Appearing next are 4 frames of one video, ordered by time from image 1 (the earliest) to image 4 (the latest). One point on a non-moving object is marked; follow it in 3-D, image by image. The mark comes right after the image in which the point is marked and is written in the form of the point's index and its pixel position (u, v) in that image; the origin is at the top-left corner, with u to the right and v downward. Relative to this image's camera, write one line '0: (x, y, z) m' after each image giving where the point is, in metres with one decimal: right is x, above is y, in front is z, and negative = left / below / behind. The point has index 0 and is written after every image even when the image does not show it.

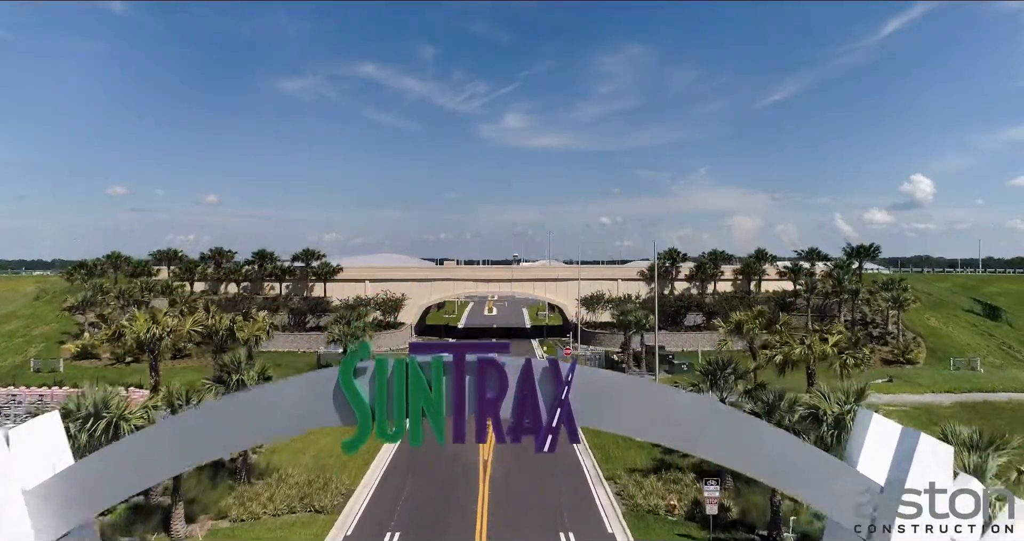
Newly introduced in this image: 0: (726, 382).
0: (+5.3, -2.7, +13.4) m
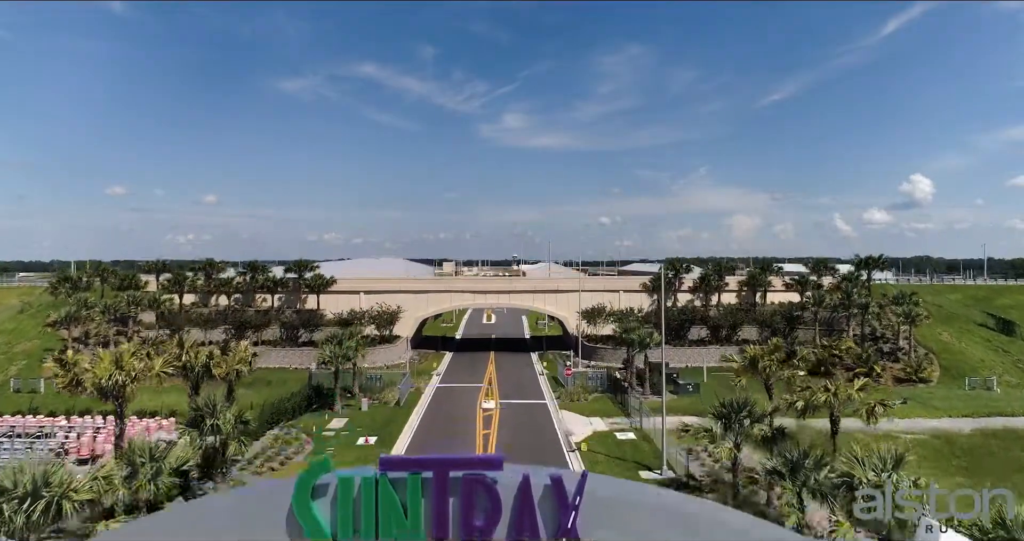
0: (+5.2, -3.5, +12.4) m
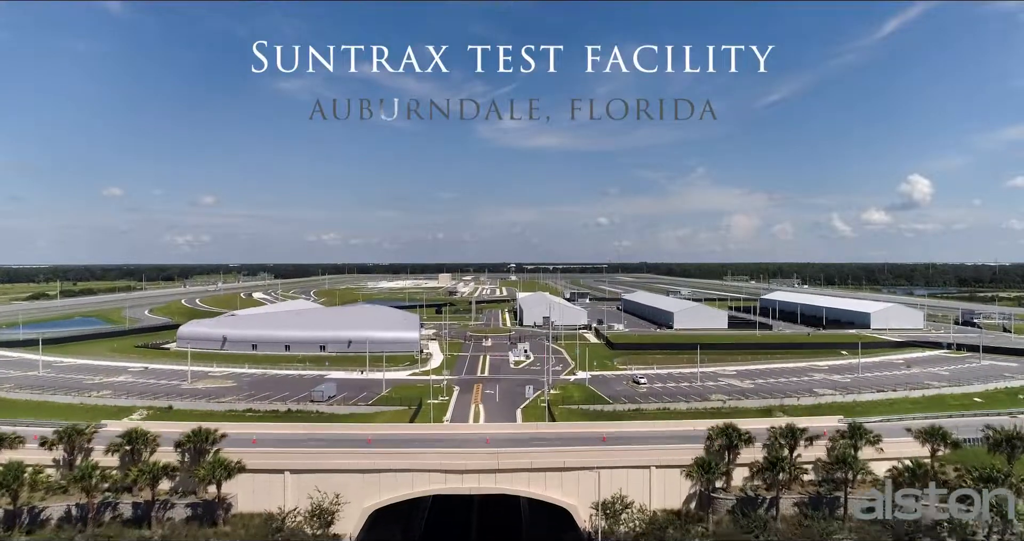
0: (+4.6, -11.8, +1.4) m
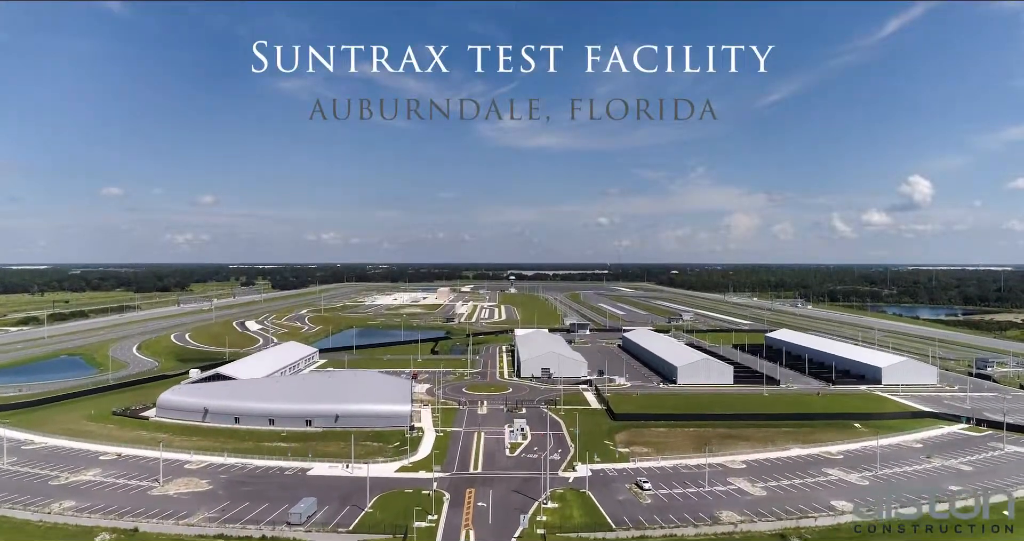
0: (+4.0, -22.6, -3.0) m
